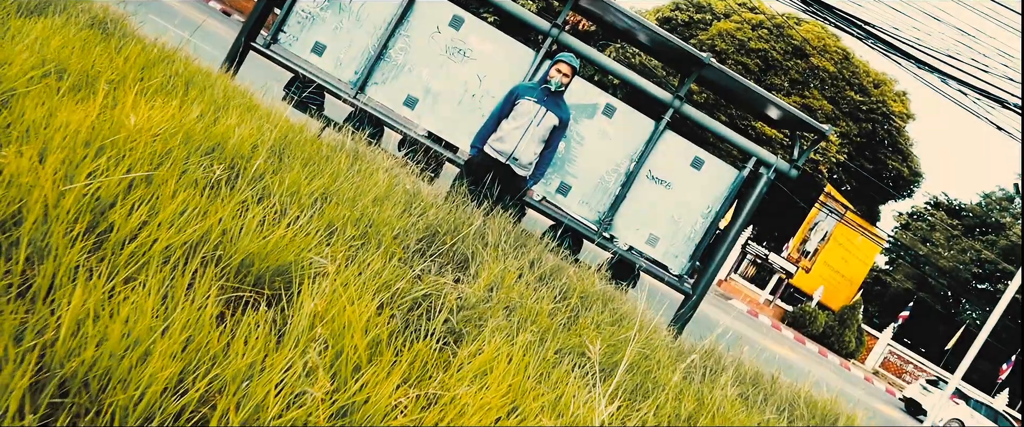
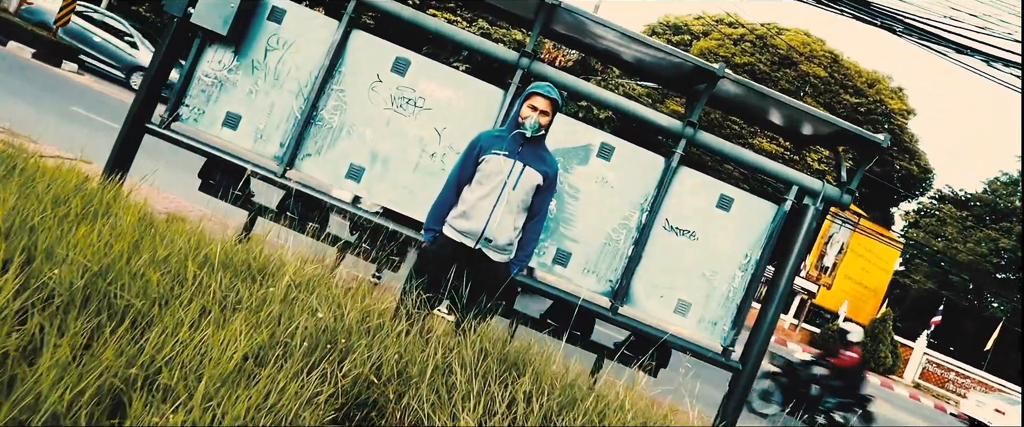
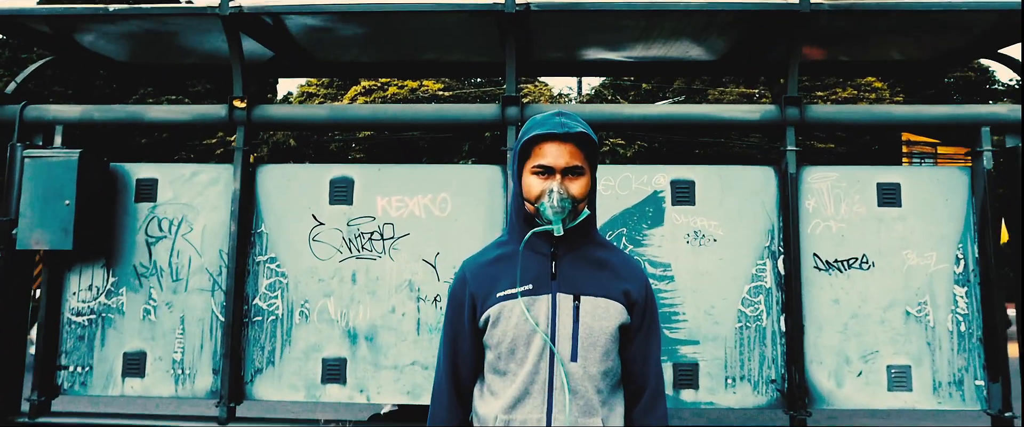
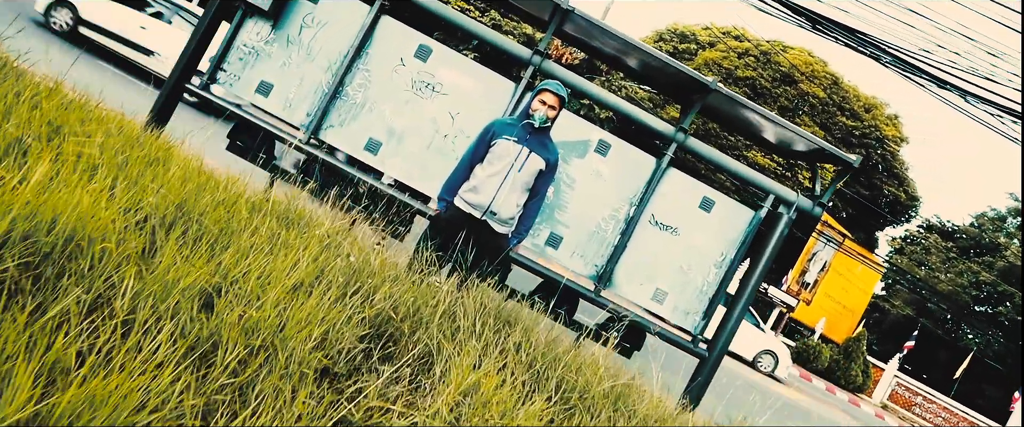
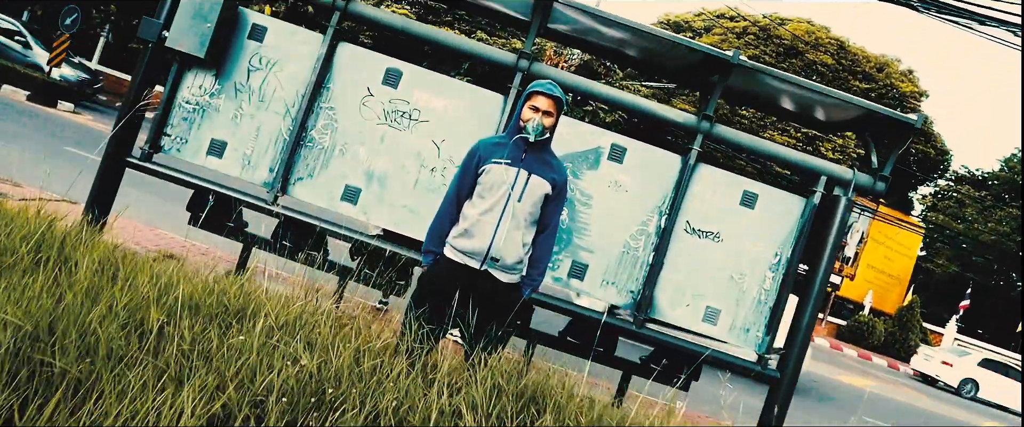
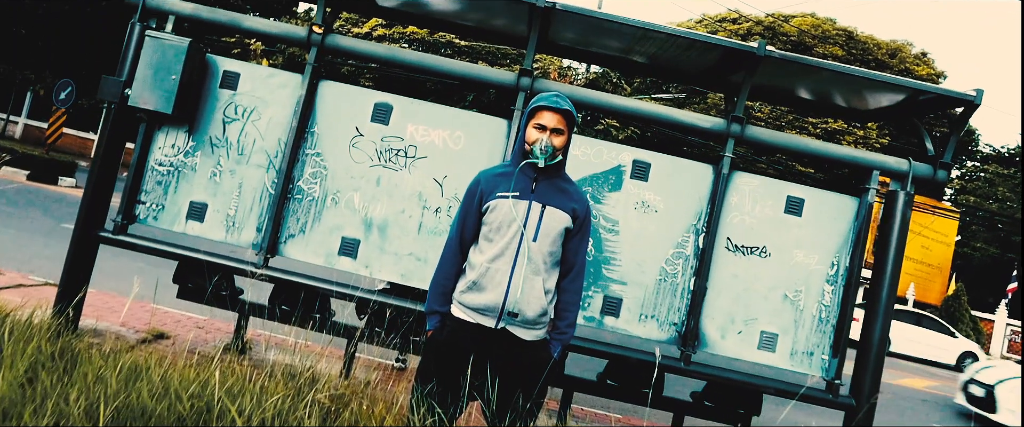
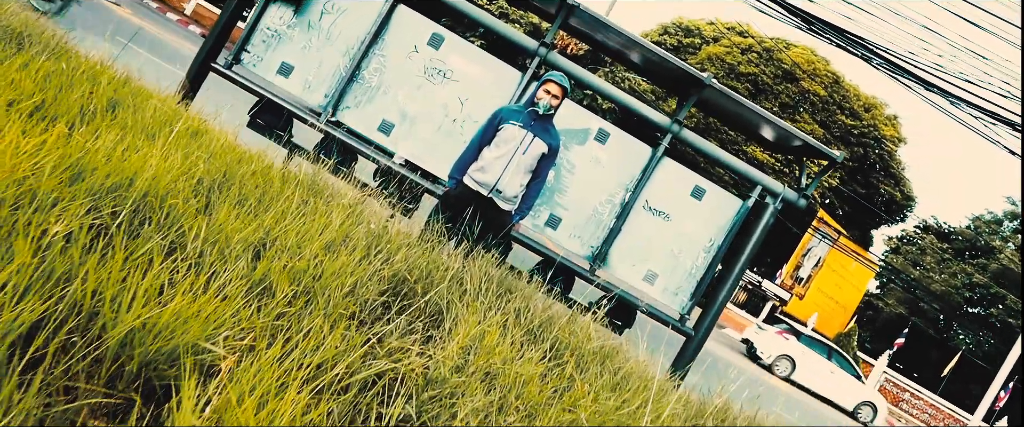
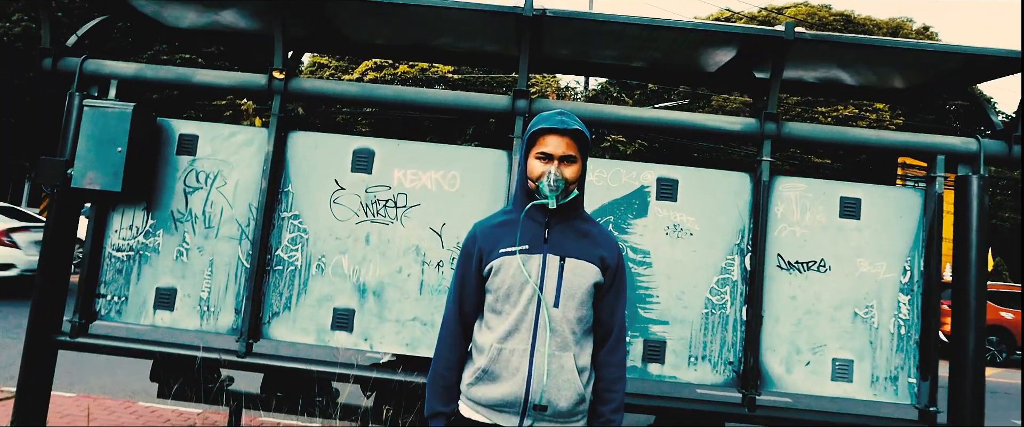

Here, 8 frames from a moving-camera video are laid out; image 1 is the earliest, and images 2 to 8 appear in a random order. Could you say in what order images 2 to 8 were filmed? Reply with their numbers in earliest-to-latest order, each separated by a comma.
7, 4, 2, 5, 6, 8, 3
